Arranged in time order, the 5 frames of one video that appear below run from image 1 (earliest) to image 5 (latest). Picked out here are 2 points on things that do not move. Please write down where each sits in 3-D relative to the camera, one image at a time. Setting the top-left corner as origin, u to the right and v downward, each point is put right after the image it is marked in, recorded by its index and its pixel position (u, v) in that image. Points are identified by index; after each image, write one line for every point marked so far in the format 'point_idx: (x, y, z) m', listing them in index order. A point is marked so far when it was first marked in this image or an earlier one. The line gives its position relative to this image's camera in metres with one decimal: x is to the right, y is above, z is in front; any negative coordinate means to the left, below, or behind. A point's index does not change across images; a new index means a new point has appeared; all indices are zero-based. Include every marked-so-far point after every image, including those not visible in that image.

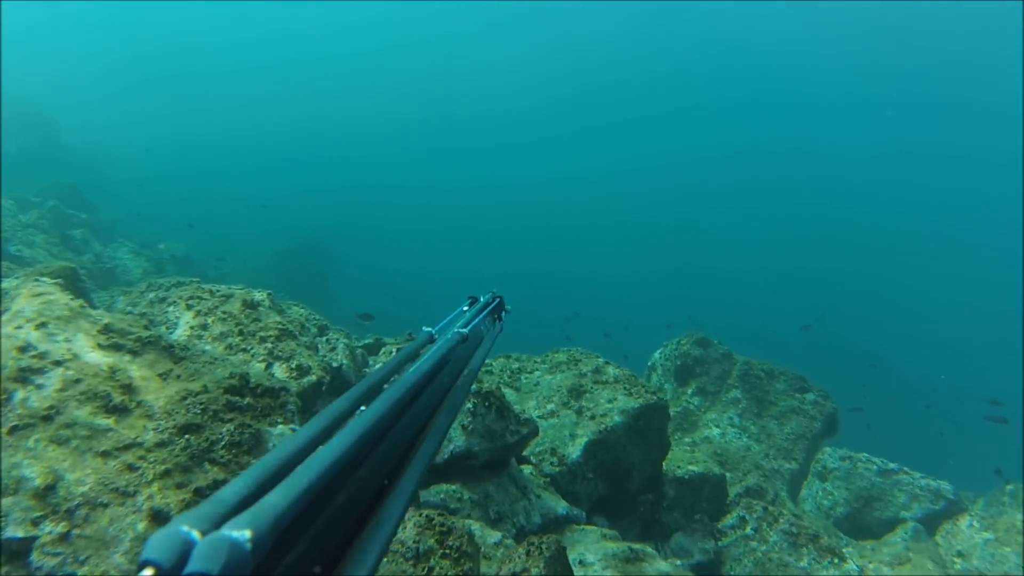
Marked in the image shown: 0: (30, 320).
0: (-4.8, -0.3, +5.2) m
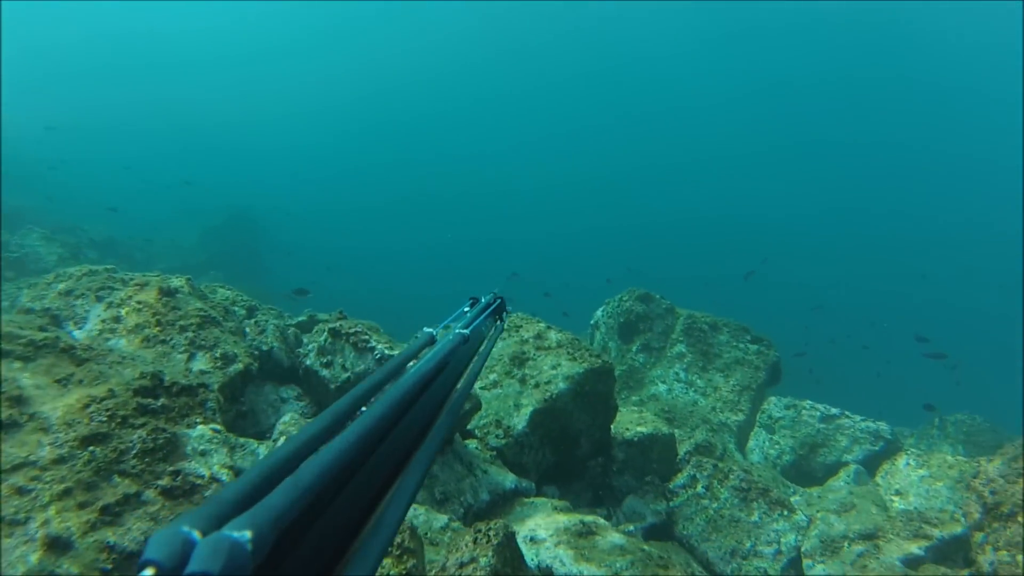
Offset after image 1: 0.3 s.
0: (-5.5, -0.3, +4.4) m
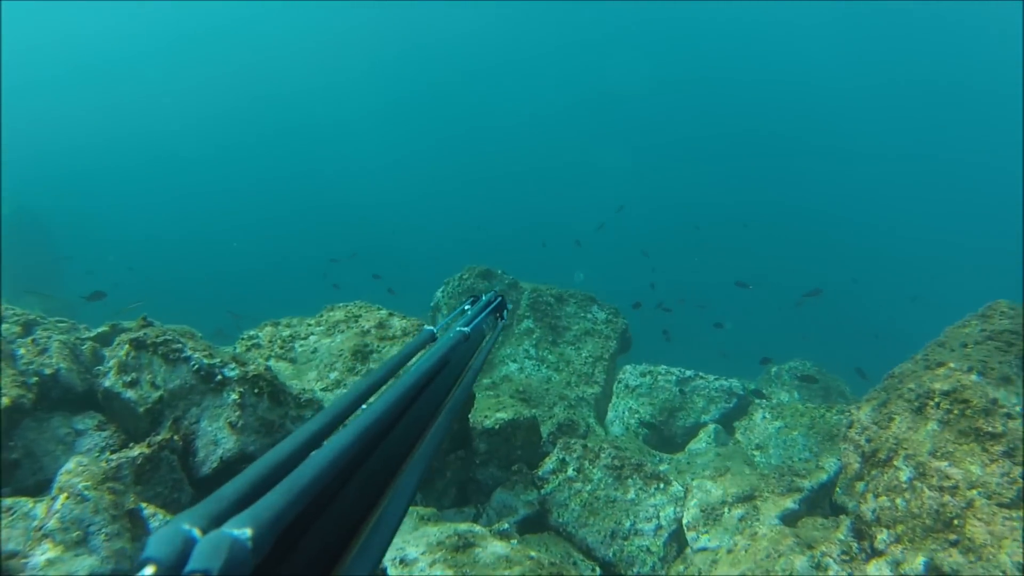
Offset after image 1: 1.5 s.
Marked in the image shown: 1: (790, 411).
0: (-6.3, -0.6, +2.0) m
1: (+3.8, -1.7, +7.1) m
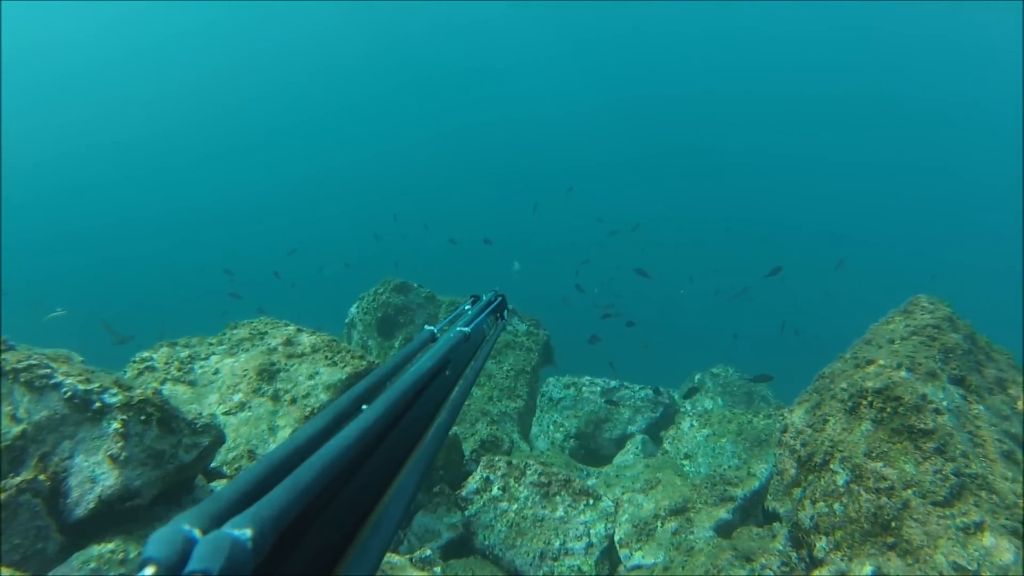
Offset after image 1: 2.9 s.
0: (-6.4, -0.6, +0.6) m
1: (+2.7, -1.8, +7.2) m
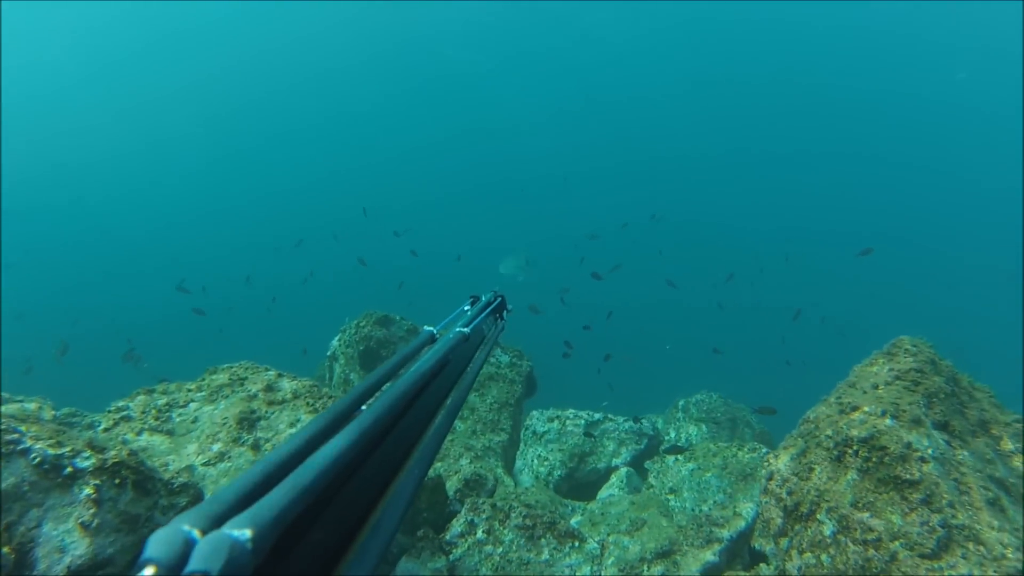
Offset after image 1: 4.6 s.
0: (-6.6, -1.3, +0.2) m
1: (+2.5, -2.1, +7.0) m
